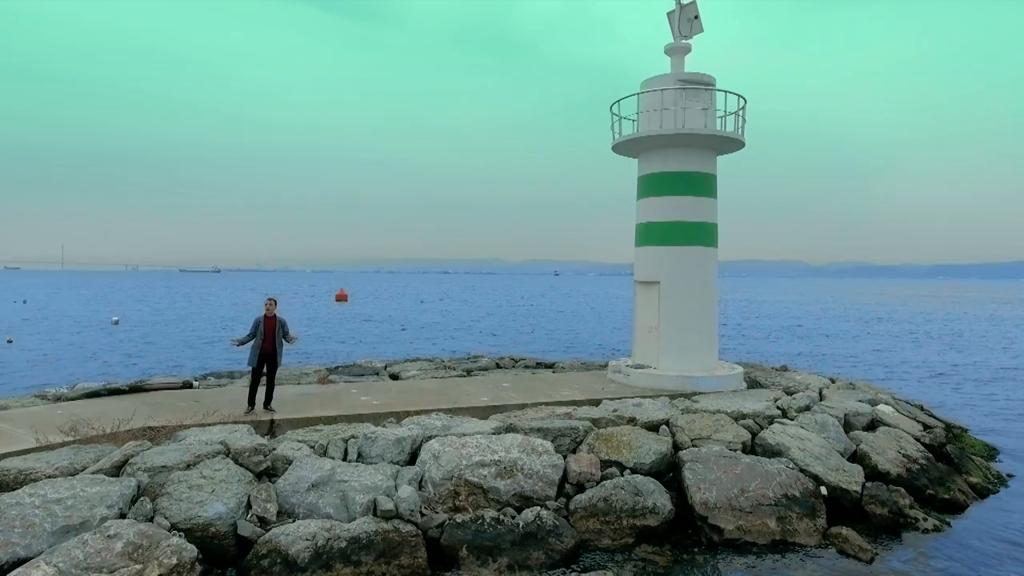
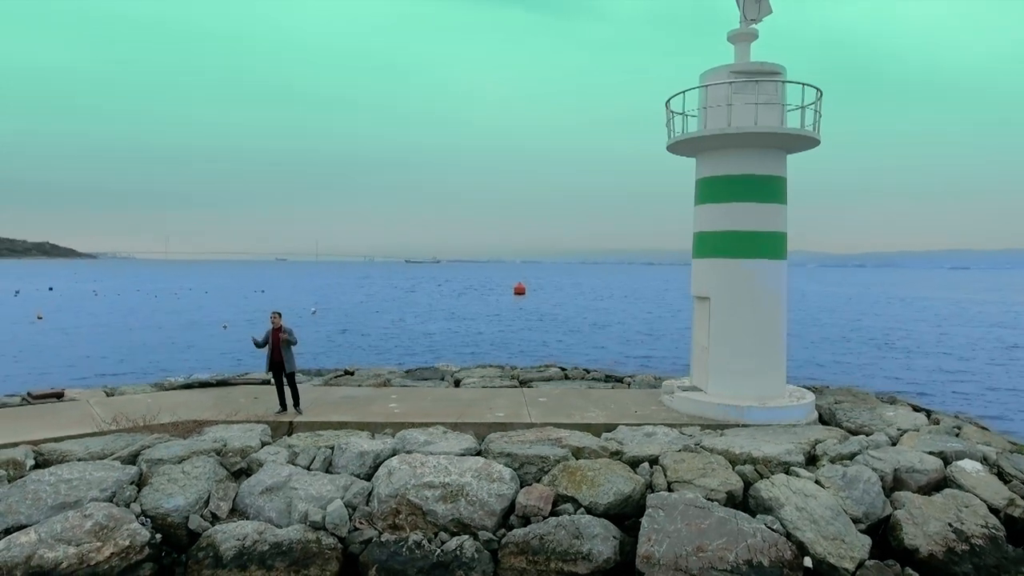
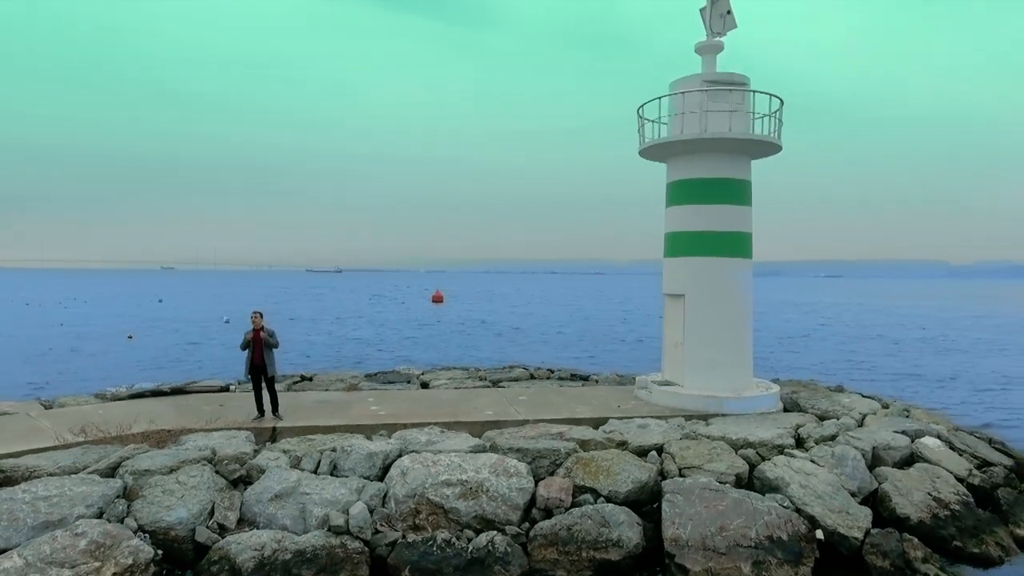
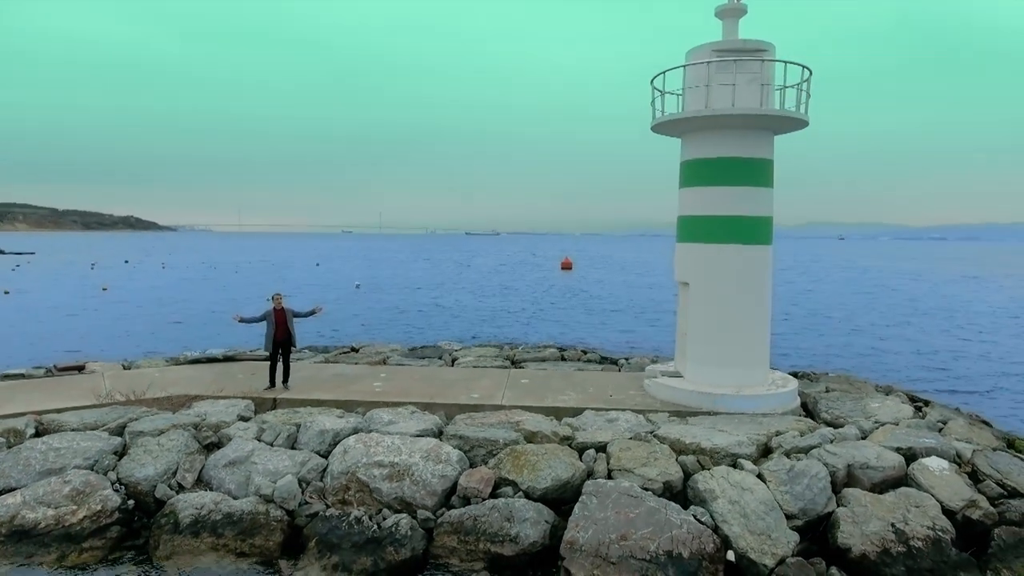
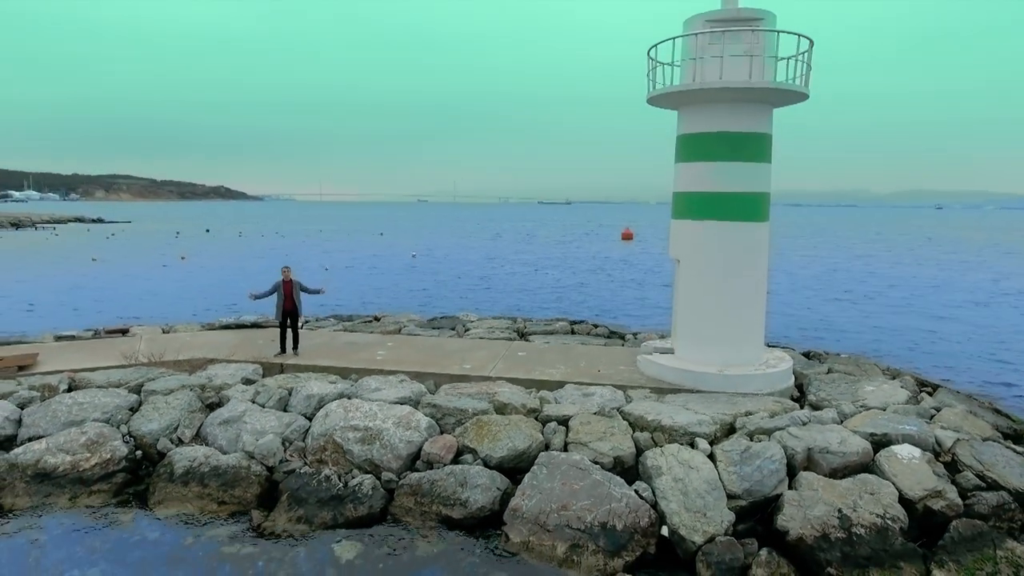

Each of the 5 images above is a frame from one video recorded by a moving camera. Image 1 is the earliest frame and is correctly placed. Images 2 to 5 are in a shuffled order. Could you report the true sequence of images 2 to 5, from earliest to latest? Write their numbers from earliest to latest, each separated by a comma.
3, 2, 4, 5
